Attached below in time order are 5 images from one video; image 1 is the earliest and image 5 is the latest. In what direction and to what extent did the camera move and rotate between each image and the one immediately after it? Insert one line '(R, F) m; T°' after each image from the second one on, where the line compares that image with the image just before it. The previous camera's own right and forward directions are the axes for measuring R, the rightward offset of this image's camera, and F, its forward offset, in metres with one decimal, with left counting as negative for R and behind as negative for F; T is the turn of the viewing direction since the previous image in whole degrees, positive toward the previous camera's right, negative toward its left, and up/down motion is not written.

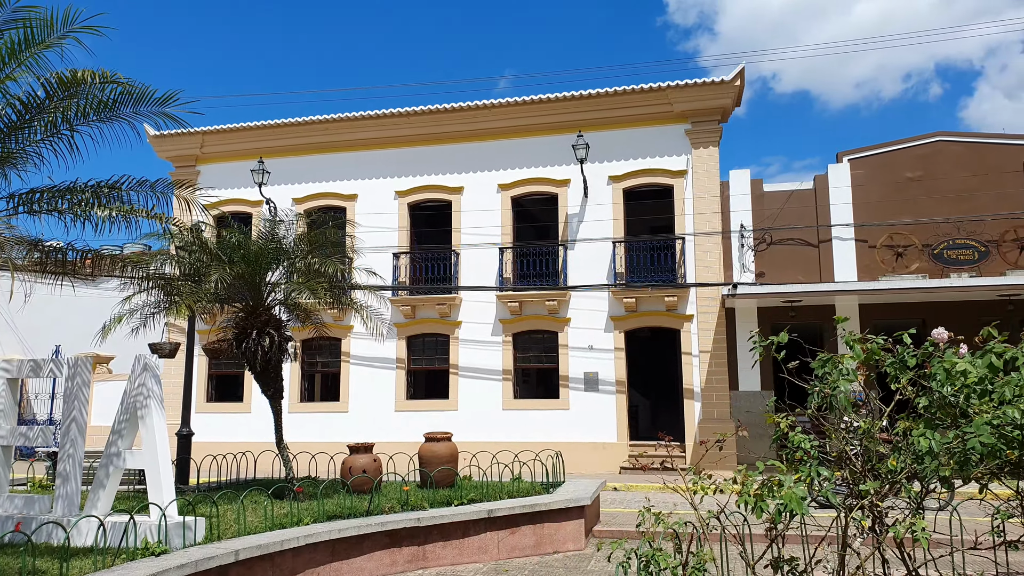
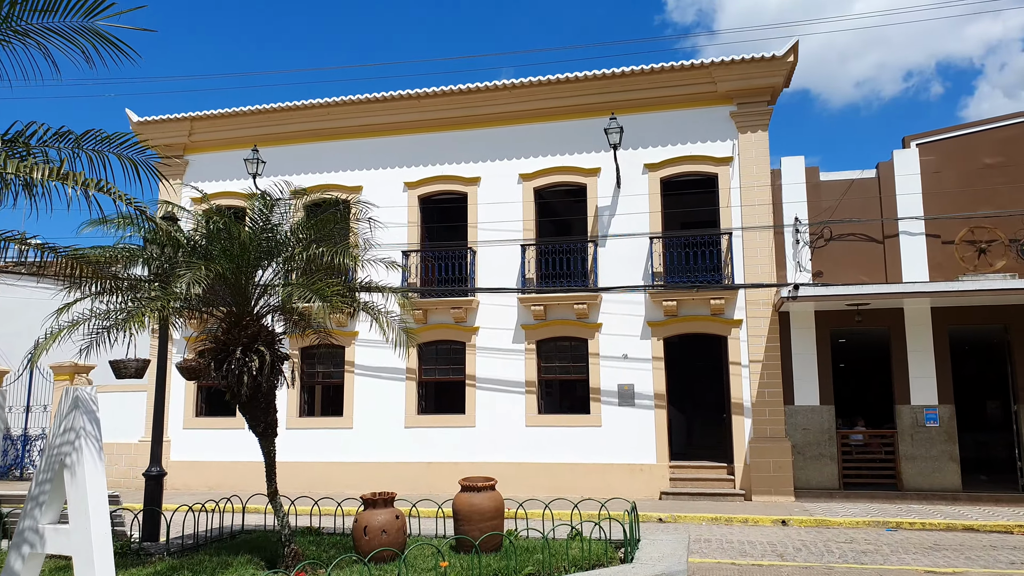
(-0.5, +1.9) m; 0°
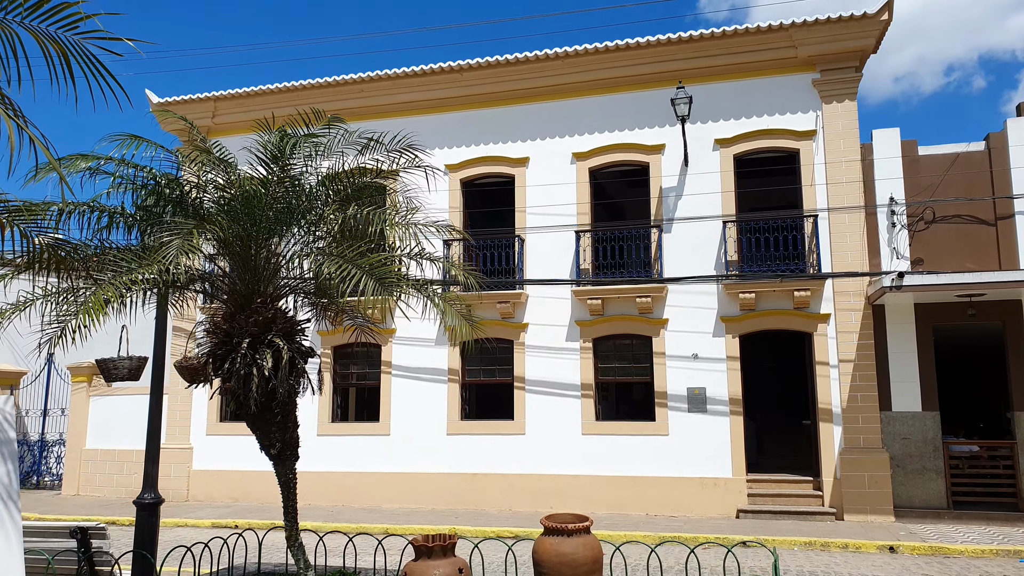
(-0.4, +1.6) m; -2°
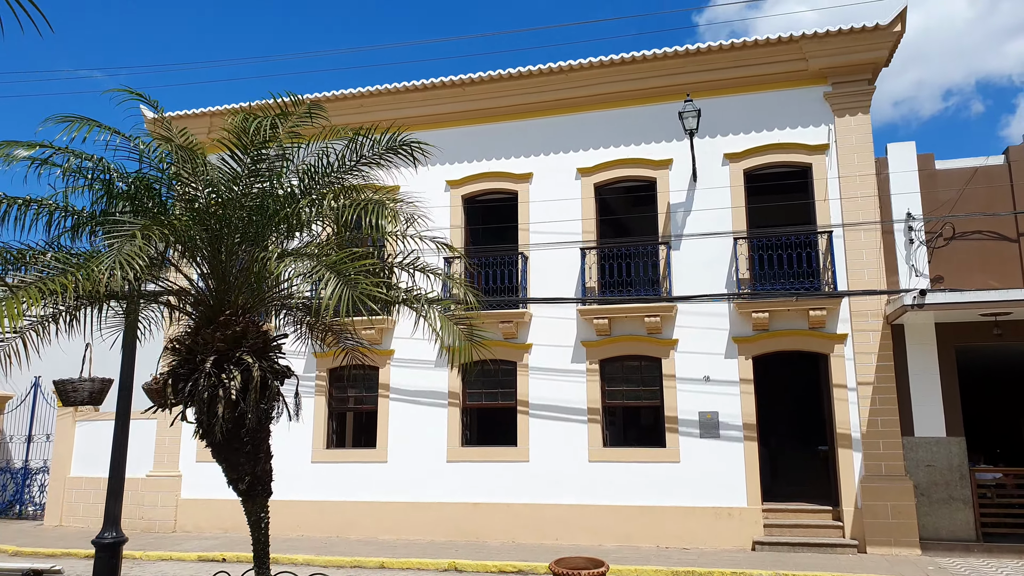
(0.0, +0.5) m; 0°
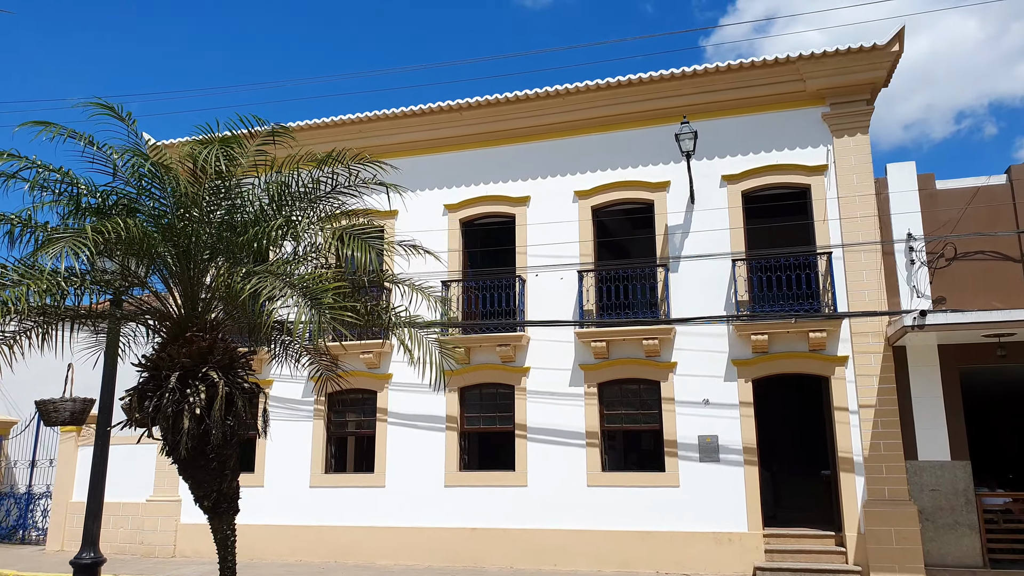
(+0.3, 0.0) m; -1°
